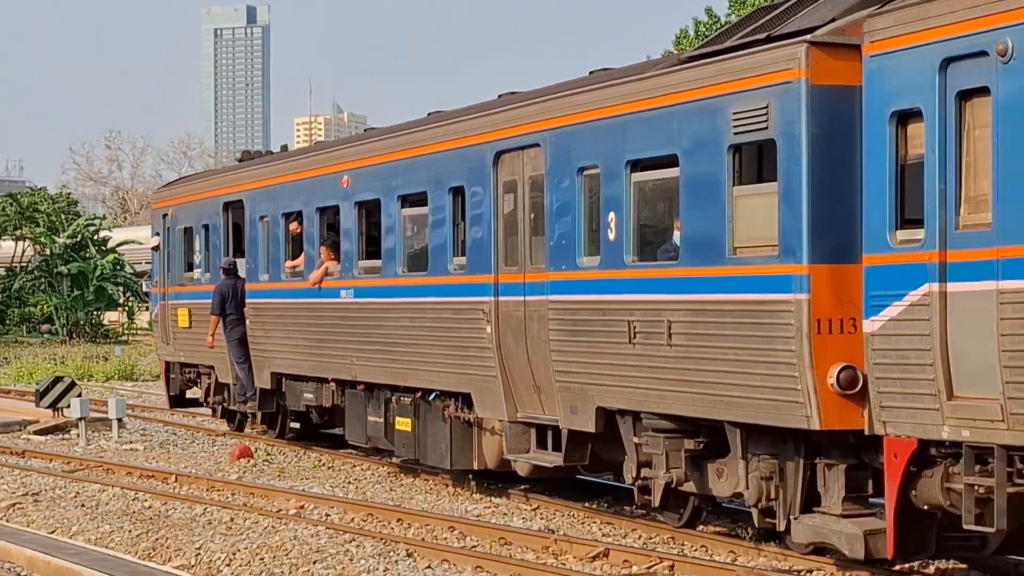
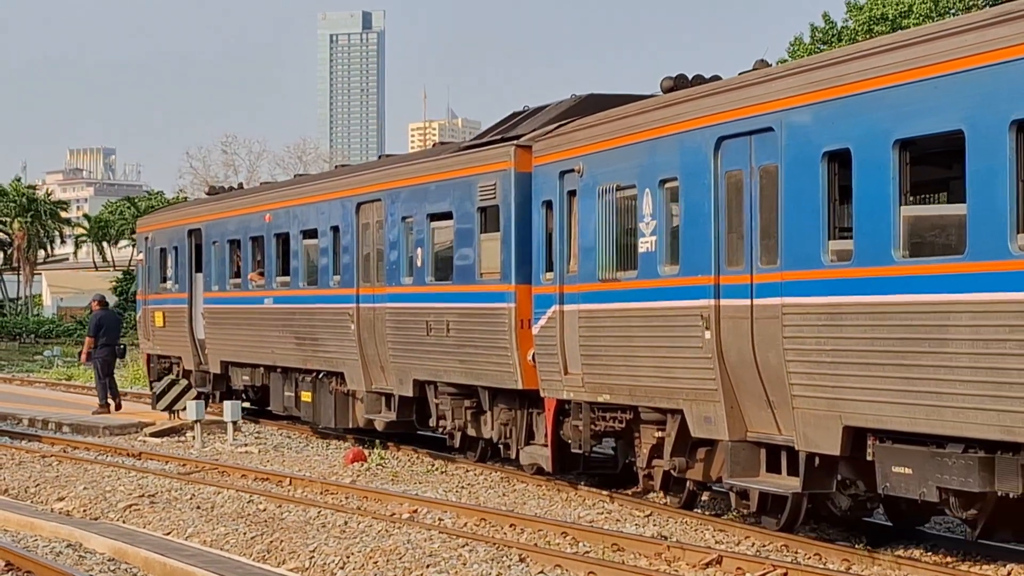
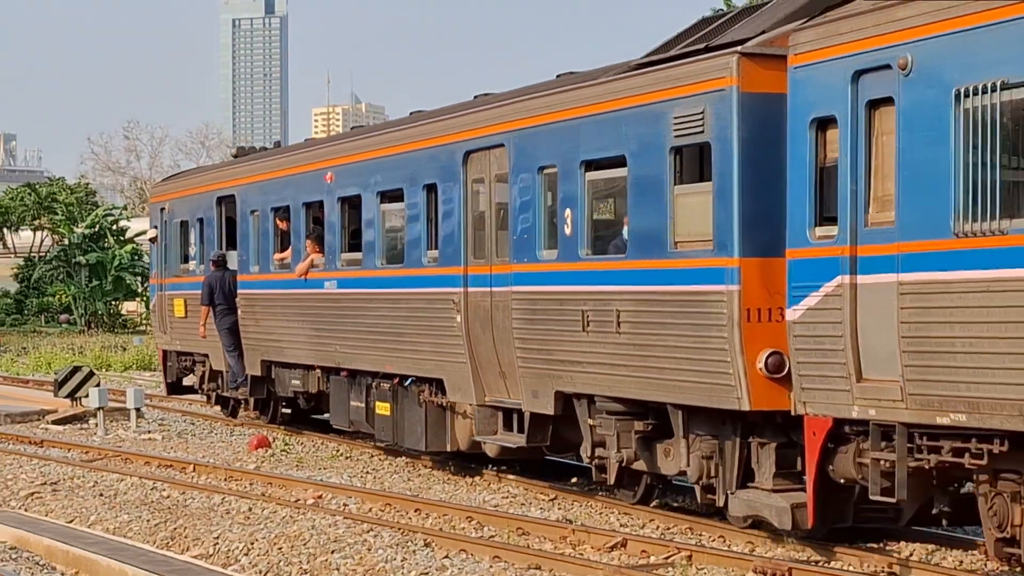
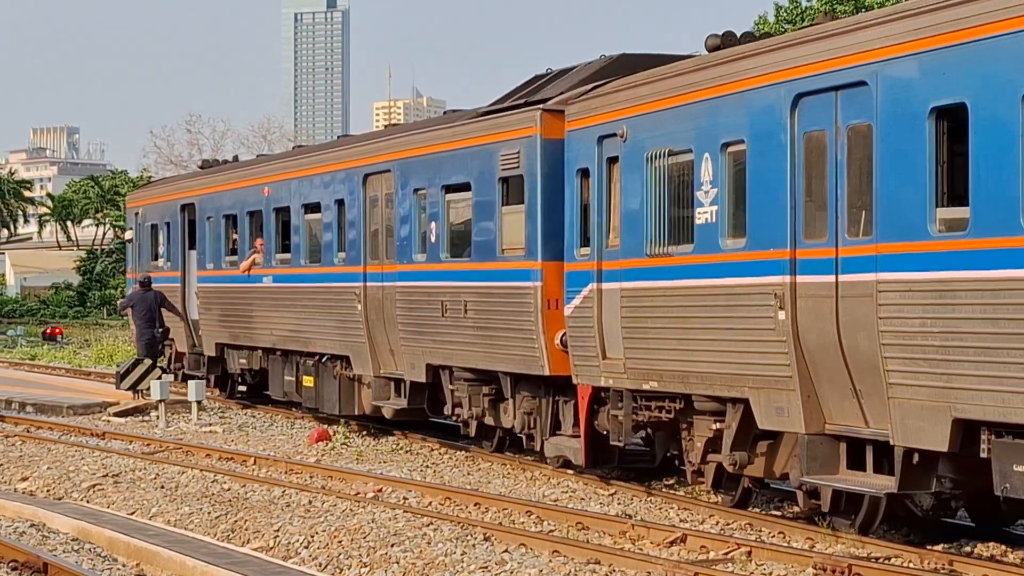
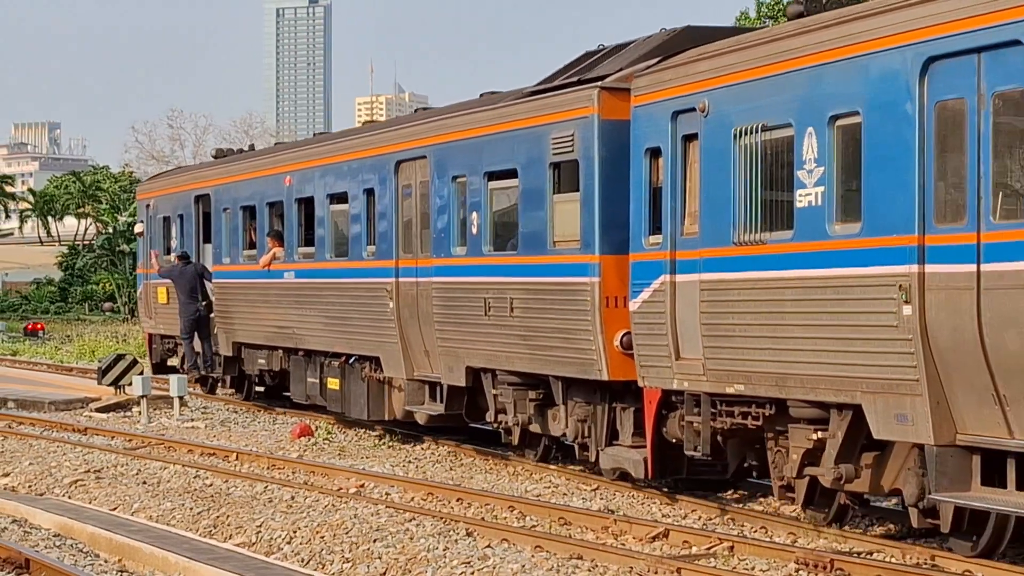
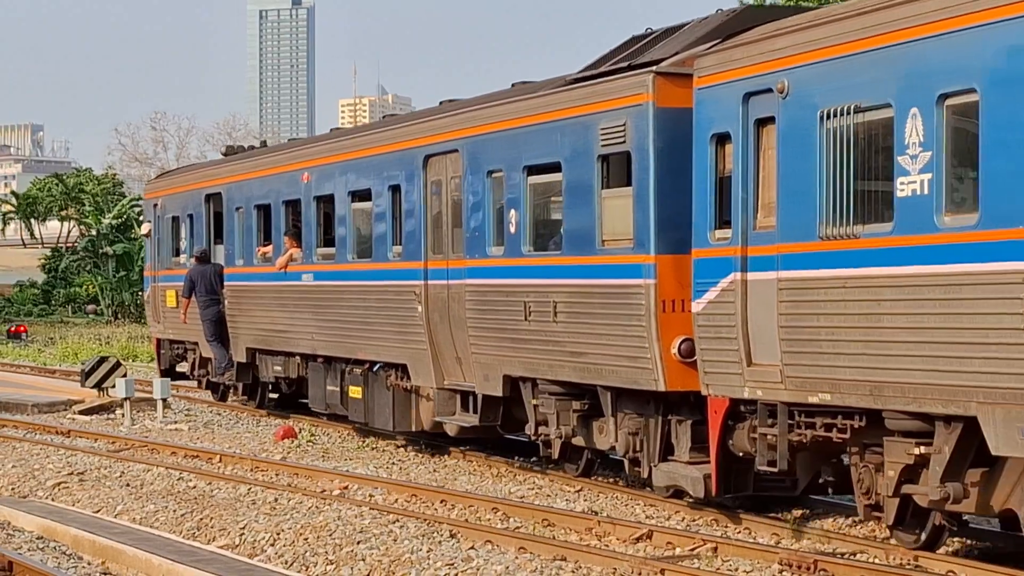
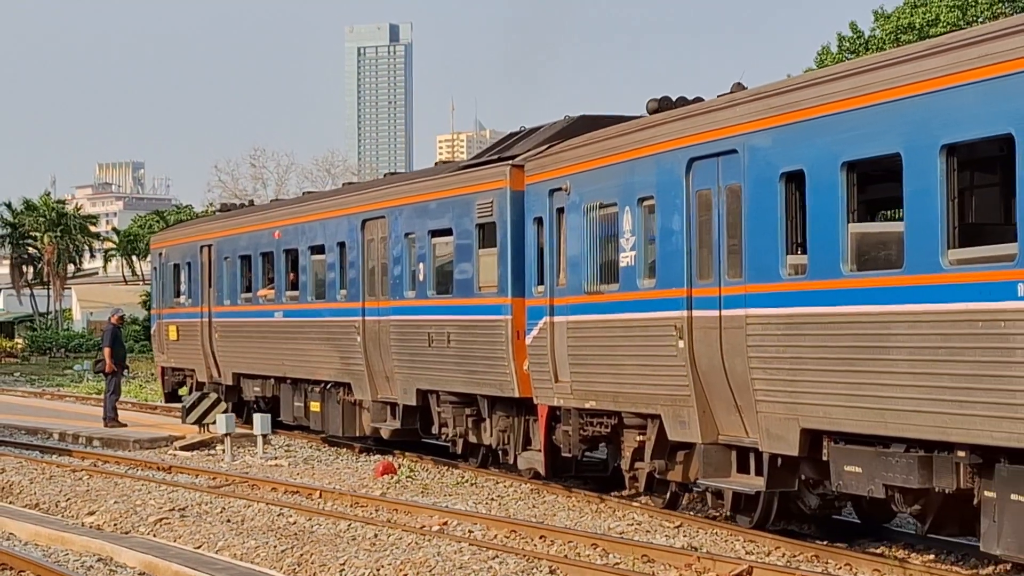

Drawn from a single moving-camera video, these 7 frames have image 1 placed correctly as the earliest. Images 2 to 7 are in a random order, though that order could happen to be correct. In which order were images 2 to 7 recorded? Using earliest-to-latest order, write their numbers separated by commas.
3, 6, 5, 4, 2, 7
